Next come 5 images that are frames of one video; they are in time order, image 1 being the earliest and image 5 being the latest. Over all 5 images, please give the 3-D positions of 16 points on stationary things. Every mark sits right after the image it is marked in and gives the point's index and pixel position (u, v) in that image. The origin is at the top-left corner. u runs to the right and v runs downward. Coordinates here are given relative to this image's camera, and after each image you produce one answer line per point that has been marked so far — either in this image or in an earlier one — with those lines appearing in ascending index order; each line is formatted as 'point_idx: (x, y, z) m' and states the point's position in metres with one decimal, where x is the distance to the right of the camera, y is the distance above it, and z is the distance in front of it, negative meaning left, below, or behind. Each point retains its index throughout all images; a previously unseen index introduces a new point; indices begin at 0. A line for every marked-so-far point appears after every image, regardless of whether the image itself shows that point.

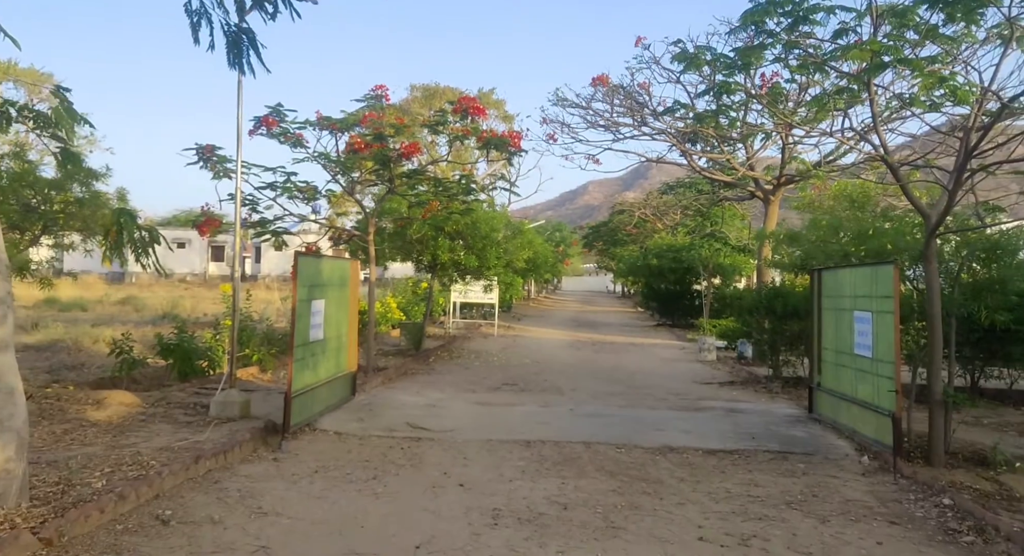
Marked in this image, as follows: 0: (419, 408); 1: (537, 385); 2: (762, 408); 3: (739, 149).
0: (-1.3, -1.8, +10.1) m
1: (+0.4, -1.9, +12.8) m
2: (+3.6, -1.9, +10.8) m
3: (+5.1, +2.9, +16.6) m
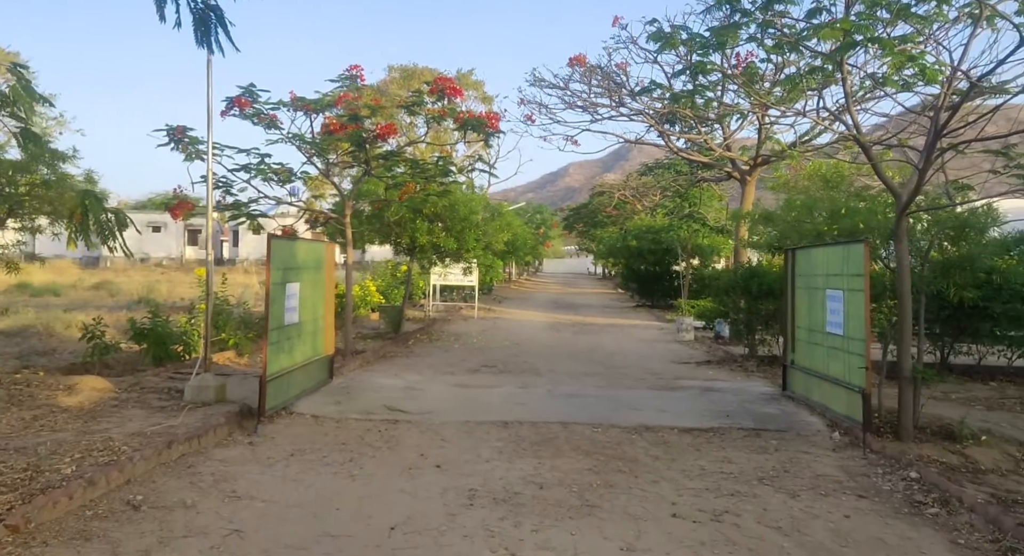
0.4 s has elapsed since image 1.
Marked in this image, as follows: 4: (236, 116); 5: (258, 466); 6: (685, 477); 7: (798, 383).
0: (-1.6, -1.5, +10.1) m
1: (+0.1, -1.6, +12.9) m
2: (+3.3, -1.6, +10.9) m
3: (+4.6, +3.4, +16.7) m
4: (-4.6, +2.7, +12.3) m
5: (-2.2, -1.6, +6.3) m
6: (+1.6, -1.8, +6.7) m
7: (+3.7, -1.4, +9.6) m
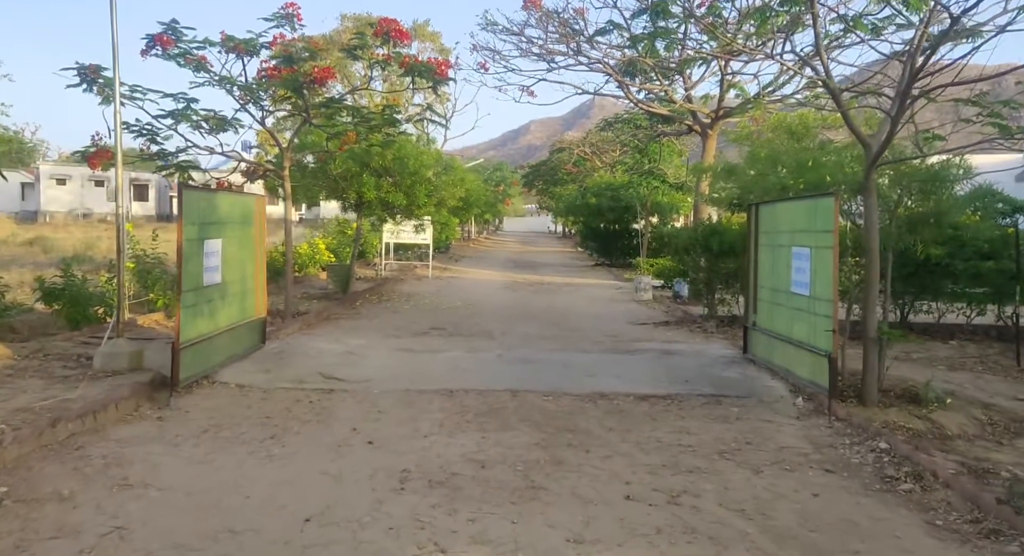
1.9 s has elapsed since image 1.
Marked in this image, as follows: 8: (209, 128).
0: (-2.3, -1.0, +9.4) m
1: (-0.8, -0.9, +12.2) m
2: (+2.6, -1.0, +10.5) m
3: (+3.6, +4.3, +16.0) m
4: (-5.4, +3.4, +11.2) m
5: (-2.7, -1.3, +5.6) m
6: (+1.1, -1.4, +6.2) m
7: (+3.1, -0.8, +9.1) m
8: (-4.9, +2.5, +12.0) m
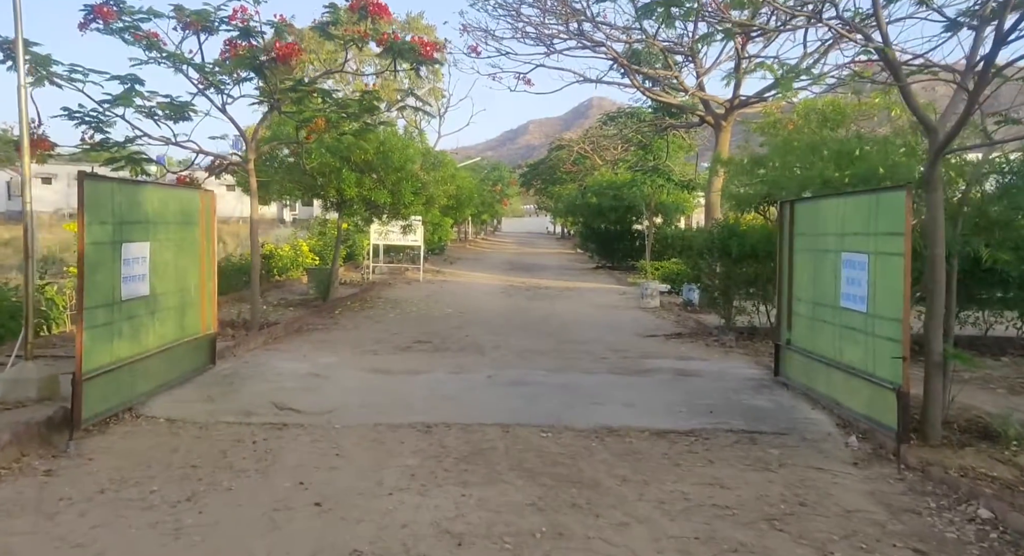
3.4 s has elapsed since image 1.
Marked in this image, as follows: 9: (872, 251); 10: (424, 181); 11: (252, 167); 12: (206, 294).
0: (-2.3, -1.1, +8.0) m
1: (-0.9, -1.0, +10.9) m
2: (+2.5, -1.1, +9.1) m
3: (+3.5, +4.2, +14.6) m
4: (-5.5, +3.3, +9.8) m
5: (-2.7, -1.4, +4.2) m
6: (+1.0, -1.5, +4.8) m
7: (+3.0, -0.9, +7.7) m
8: (-5.0, +2.4, +10.6) m
9: (+2.9, +0.2, +6.0) m
10: (-1.9, +2.1, +16.3) m
11: (-4.2, +1.8, +11.9) m
12: (-3.3, -0.2, +8.0) m
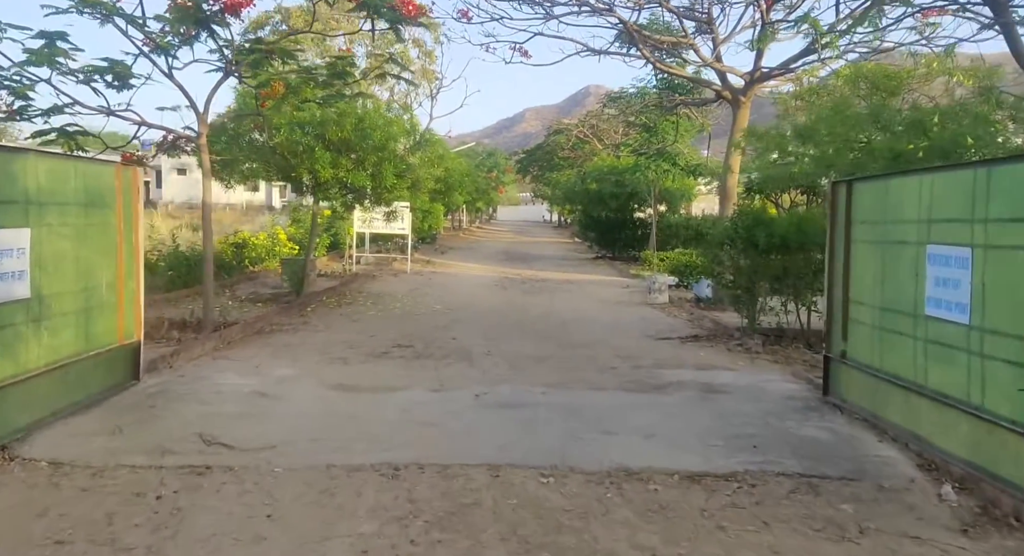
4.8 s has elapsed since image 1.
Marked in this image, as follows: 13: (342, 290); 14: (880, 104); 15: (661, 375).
0: (-2.4, -1.1, +6.5) m
1: (-0.9, -0.9, +9.4) m
2: (+2.4, -1.1, +7.6) m
3: (+3.4, +4.3, +13.1) m
4: (-5.5, +3.3, +8.2) m
5: (-2.8, -1.4, +2.7) m
6: (+0.9, -1.6, +3.3) m
7: (+2.9, -0.9, +6.3) m
8: (-5.1, +2.4, +9.1) m
9: (+2.9, +0.2, +4.5) m
10: (-2.1, +2.3, +14.8) m
11: (-4.2, +1.9, +10.3) m
12: (-3.4, -0.1, +6.5) m
13: (-3.6, -0.2, +15.6) m
14: (+3.7, +1.8, +7.5) m
15: (+1.6, -1.0, +8.1) m
